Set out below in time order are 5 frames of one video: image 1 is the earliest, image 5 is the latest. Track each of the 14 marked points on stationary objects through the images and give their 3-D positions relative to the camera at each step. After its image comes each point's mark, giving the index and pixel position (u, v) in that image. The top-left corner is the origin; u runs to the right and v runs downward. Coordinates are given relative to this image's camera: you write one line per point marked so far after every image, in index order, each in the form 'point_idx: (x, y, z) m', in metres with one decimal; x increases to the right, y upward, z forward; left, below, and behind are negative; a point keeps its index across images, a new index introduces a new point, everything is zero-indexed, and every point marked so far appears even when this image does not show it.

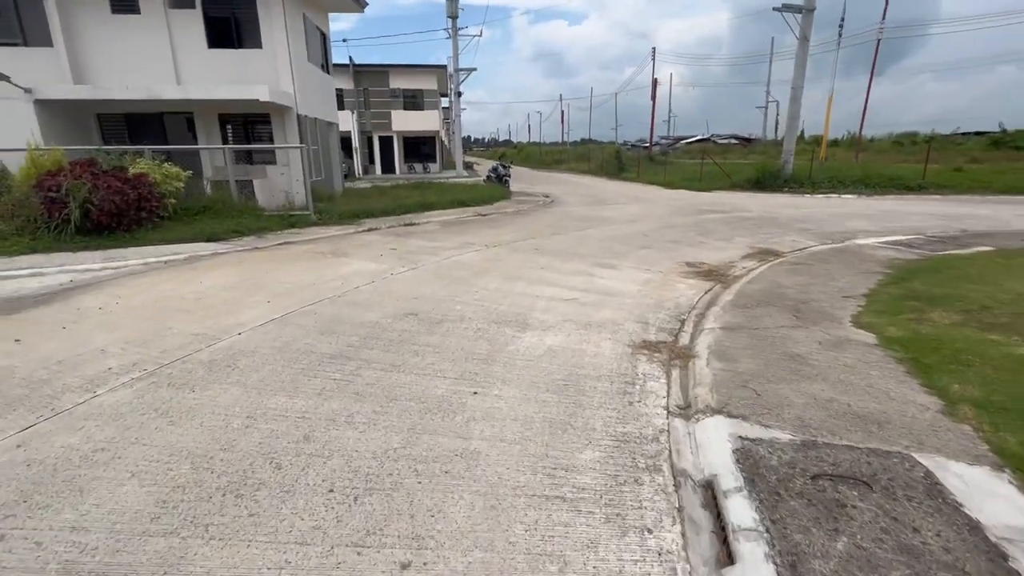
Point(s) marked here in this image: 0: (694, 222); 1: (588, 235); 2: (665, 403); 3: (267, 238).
0: (+4.7, +1.7, +12.7) m
1: (+1.7, +1.2, +11.0) m
2: (+1.1, -0.9, +3.6) m
3: (-5.6, +1.2, +11.4) m
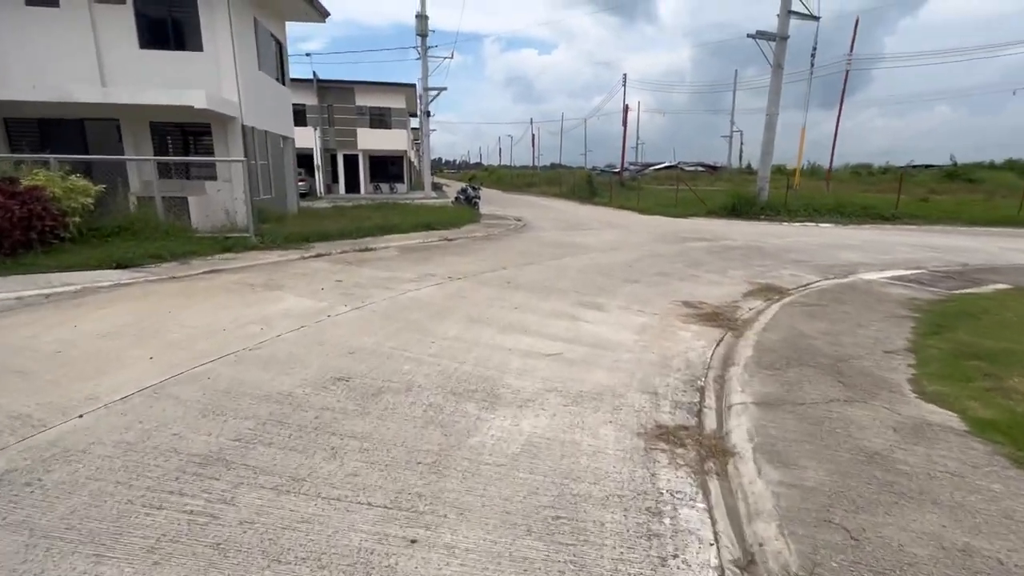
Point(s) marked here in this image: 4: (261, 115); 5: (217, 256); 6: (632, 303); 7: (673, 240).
0: (+4.0, +0.9, +11.7) m
1: (+1.1, +0.4, +9.7) m
2: (+1.0, -1.3, +2.3) m
3: (-6.3, +0.5, +9.7) m
4: (-8.0, +5.5, +15.7) m
5: (-6.3, +0.7, +10.5) m
6: (+1.7, -0.2, +6.9) m
7: (+4.4, +1.3, +13.5) m
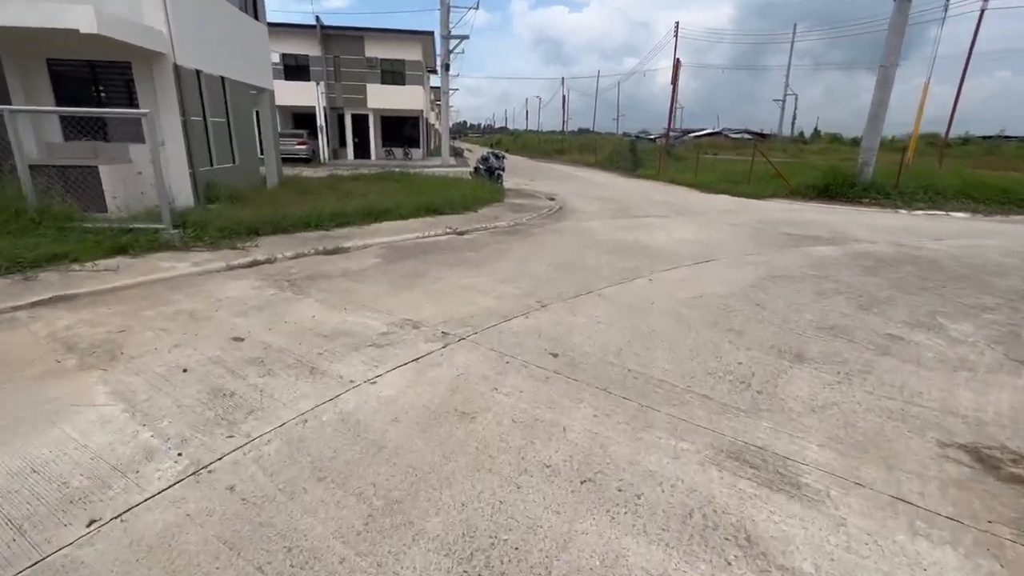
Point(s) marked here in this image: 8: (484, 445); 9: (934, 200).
0: (+4.6, +0.3, +7.5) m
1: (+1.6, -0.1, +5.7) m
2: (+1.1, -2.3, -1.6) m
3: (-5.8, +0.1, +6.0) m
4: (-7.1, +5.6, +11.8) m
5: (-5.7, +0.3, +6.8) m
6: (+2.0, -1.0, +2.9) m
7: (+5.1, +0.8, +9.3) m
8: (-0.2, -0.9, +2.9) m
9: (+13.9, +2.9, +16.2) m
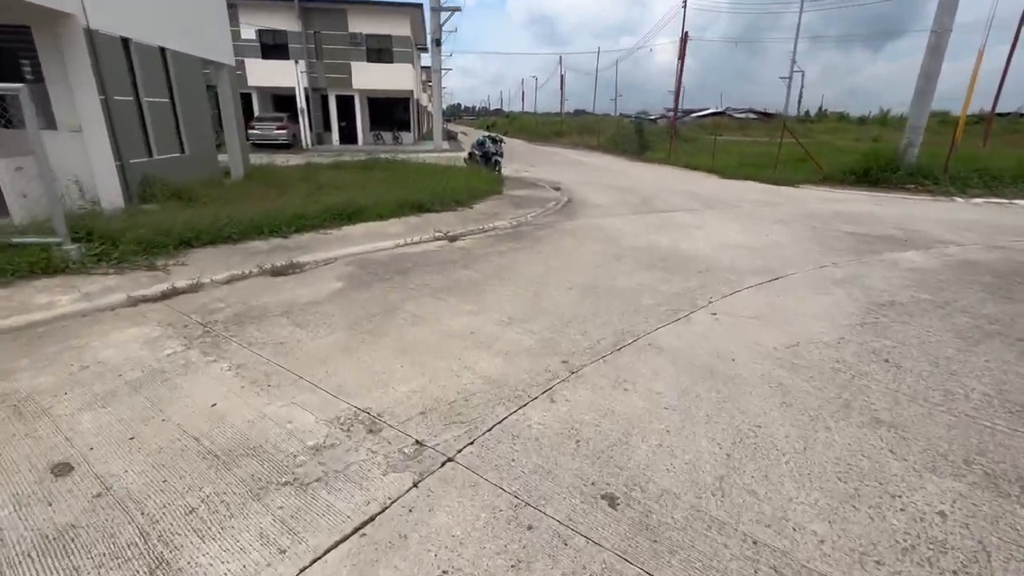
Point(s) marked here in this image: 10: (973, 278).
0: (+4.6, 0.0, +5.6) m
1: (+1.7, -0.5, +3.9) m
2: (+1.3, -3.0, -3.3) m
3: (-5.7, -0.4, +4.1) m
4: (-7.1, +5.2, +9.7) m
5: (-5.6, -0.1, +4.9) m
6: (+2.2, -1.5, +1.1) m
7: (+5.2, +0.6, +7.5) m
8: (0.0, -1.5, +1.1) m
9: (+13.9, +3.0, +14.4) m
10: (+5.7, +0.1, +6.1) m
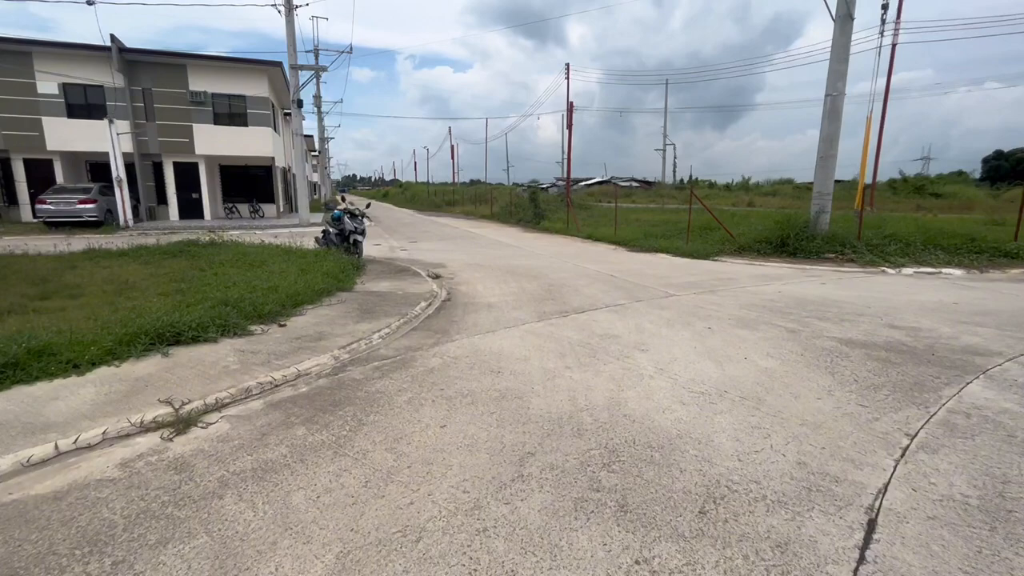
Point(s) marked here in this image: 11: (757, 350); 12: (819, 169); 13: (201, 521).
0: (+3.4, -1.3, +2.6) m
1: (+0.9, -1.7, +0.2) m
2: (+2.0, -3.2, -7.2) m
3: (-6.4, -2.0, -1.0) m
4: (-9.2, +2.8, +4.9) m
5: (-6.5, -1.8, -0.2) m
6: (+1.9, -2.3, -2.5) m
7: (+3.6, -0.9, +4.5) m
8: (-0.2, -2.3, -2.9) m
9: (+10.7, +1.0, +13.3) m
10: (+4.4, -1.1, +3.3) m
11: (+2.8, -0.7, +5.6) m
12: (+8.7, +3.4, +13.8) m
13: (-1.7, -1.3, +2.7) m
